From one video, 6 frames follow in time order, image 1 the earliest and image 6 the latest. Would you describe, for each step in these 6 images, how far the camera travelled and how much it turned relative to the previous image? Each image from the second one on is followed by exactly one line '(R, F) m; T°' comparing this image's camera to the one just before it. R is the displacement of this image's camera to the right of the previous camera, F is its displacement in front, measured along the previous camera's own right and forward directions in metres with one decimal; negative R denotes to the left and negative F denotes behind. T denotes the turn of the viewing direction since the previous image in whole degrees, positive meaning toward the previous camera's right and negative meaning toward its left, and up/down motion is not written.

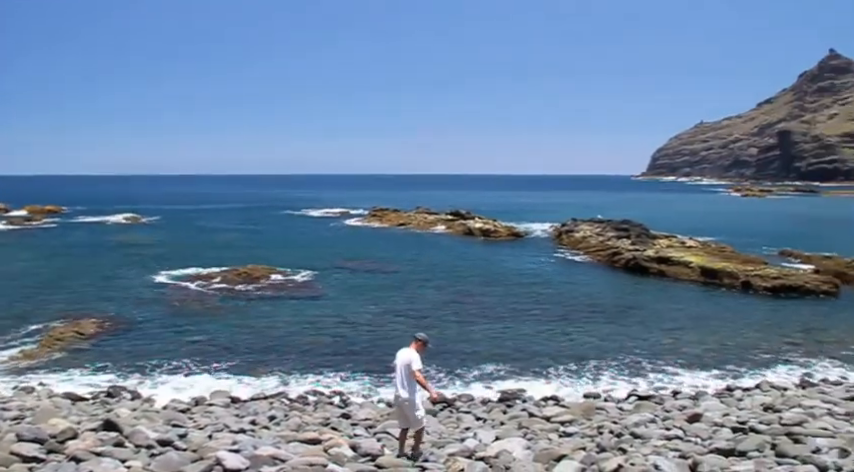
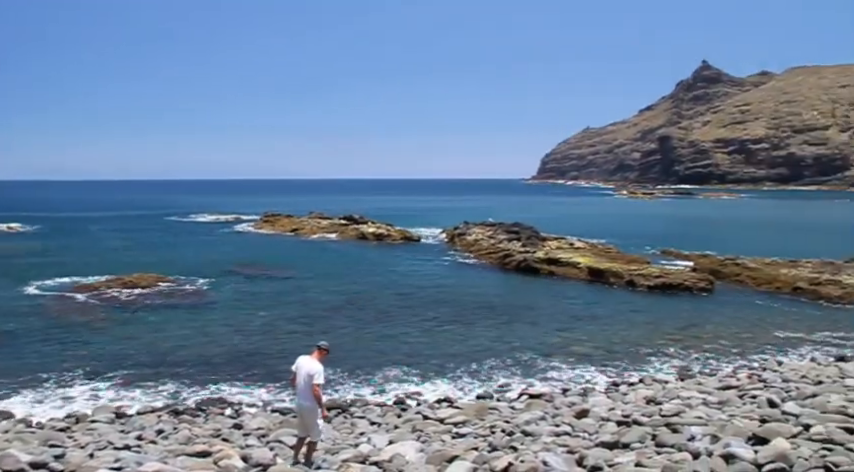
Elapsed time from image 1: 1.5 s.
(+0.5, 0.0) m; +7°
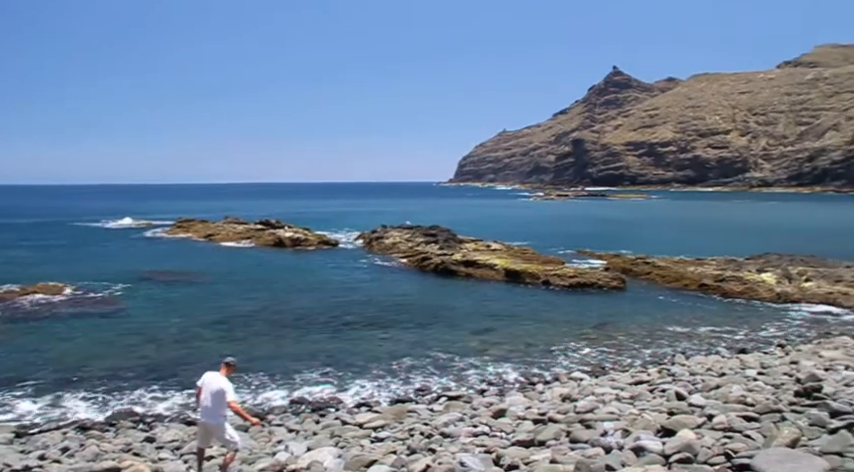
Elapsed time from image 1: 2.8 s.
(+0.5, 0.0) m; +5°
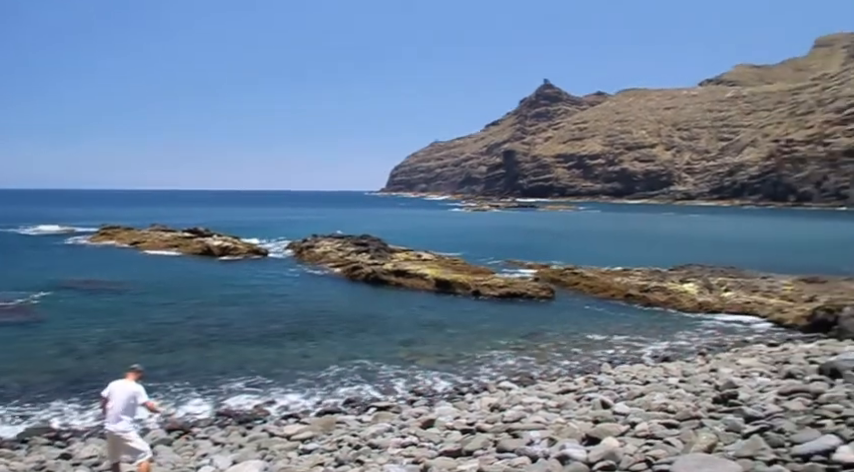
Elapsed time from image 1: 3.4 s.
(+0.4, 0.0) m; +5°
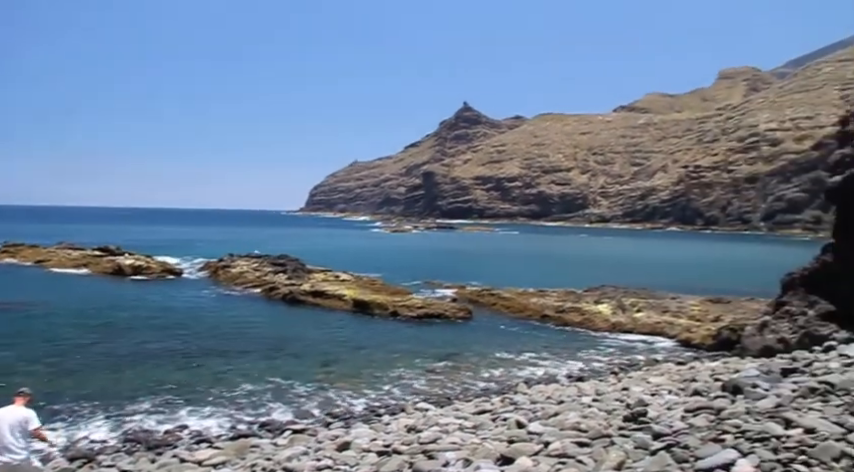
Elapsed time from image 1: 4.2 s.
(+0.5, 0.0) m; +5°
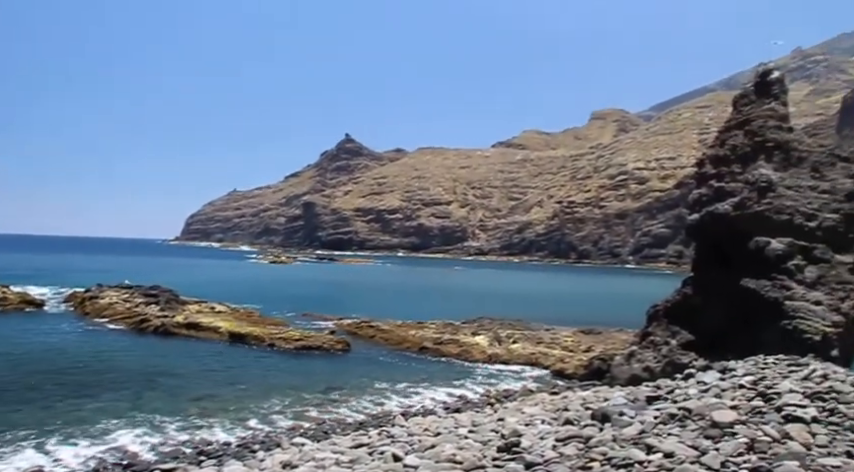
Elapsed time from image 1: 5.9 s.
(+0.7, -0.1) m; +8°
